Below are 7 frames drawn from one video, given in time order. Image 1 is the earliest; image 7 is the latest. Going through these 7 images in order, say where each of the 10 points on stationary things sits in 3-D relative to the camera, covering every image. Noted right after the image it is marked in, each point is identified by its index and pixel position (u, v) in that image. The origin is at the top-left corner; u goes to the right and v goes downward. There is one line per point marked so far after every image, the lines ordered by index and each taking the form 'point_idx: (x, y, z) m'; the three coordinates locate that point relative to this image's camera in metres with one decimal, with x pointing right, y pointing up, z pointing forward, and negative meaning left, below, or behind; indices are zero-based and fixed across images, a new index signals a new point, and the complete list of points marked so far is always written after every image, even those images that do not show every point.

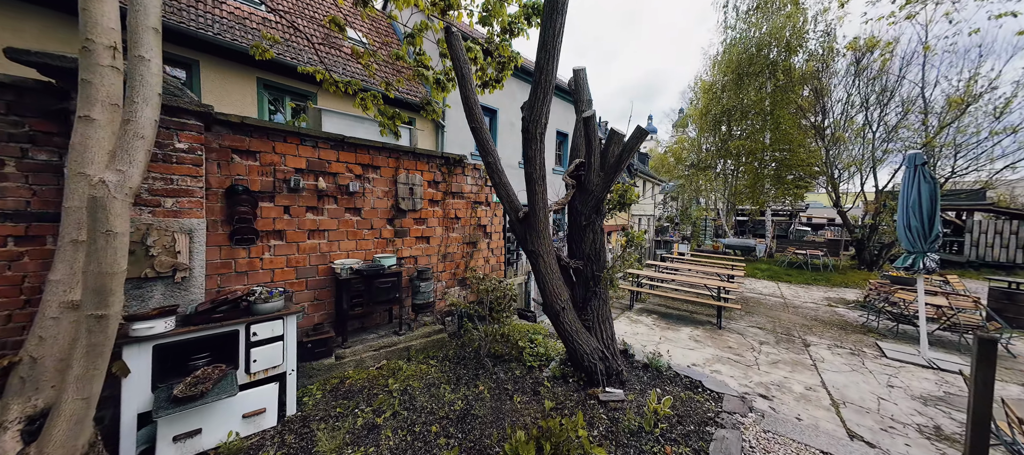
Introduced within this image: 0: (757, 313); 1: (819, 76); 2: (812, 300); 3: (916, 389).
0: (+5.0, -1.7, +6.7) m
1: (+11.1, +5.5, +11.9) m
2: (+7.2, -1.8, +8.0) m
3: (+4.8, -1.9, +3.9) m
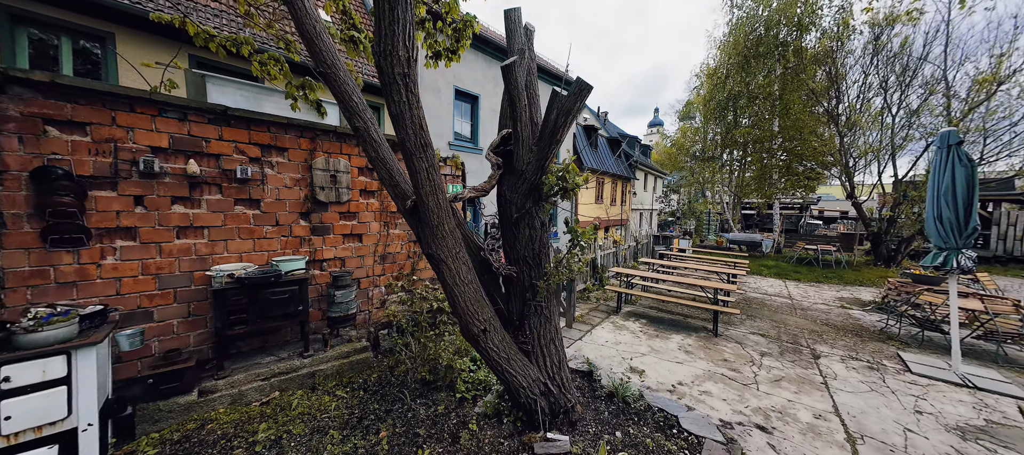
0: (+4.5, -1.6, +6.0) m
1: (+10.7, +5.7, +11.0) m
2: (+6.8, -1.6, +7.3) m
3: (+4.3, -1.9, +3.3) m
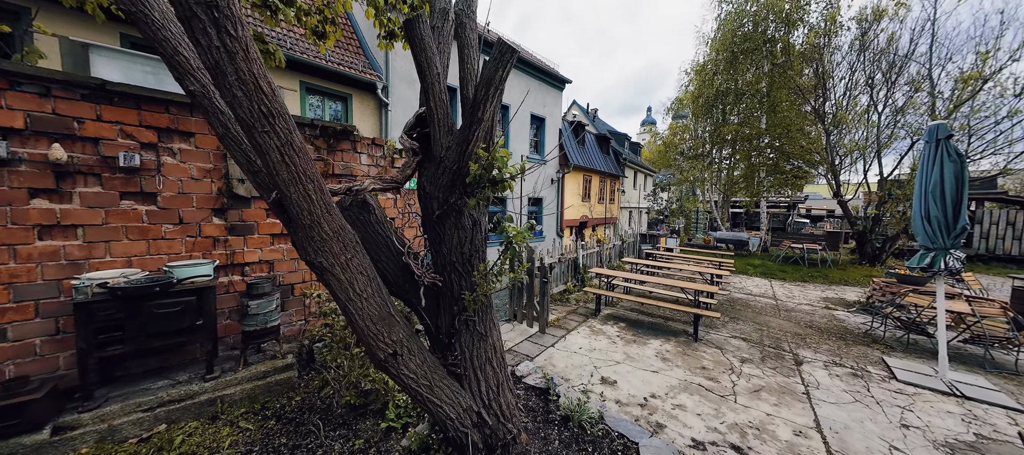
0: (+4.1, -1.6, +5.8) m
1: (+10.2, +5.8, +10.9) m
2: (+6.3, -1.6, +7.1) m
3: (+3.9, -1.9, +3.0) m
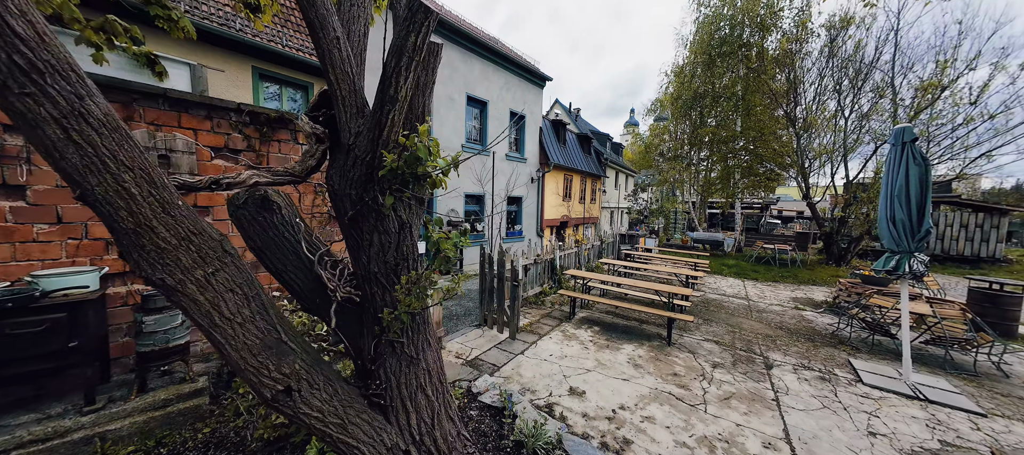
0: (+3.6, -1.6, +5.8) m
1: (+9.5, +5.8, +11.1) m
2: (+5.8, -1.6, +7.2) m
3: (+3.5, -1.9, +3.0) m
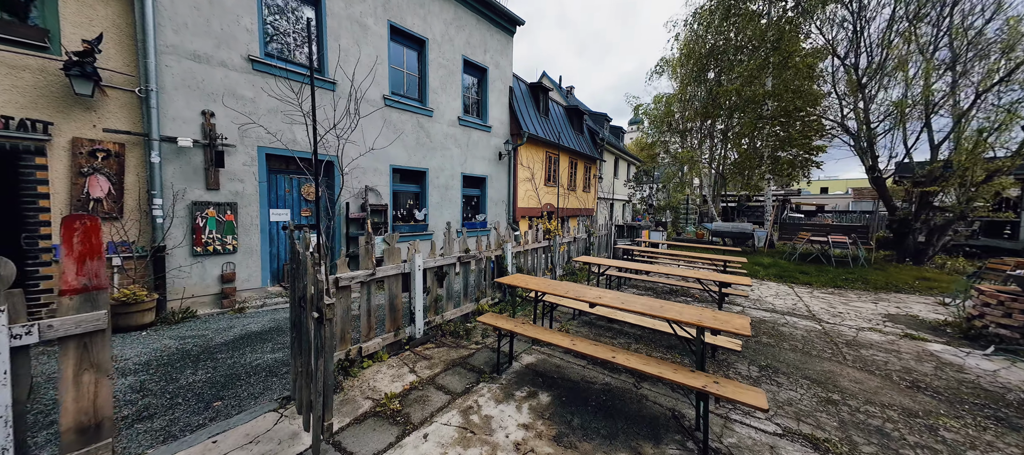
0: (+2.5, -1.3, +3.0) m
1: (+8.3, +6.1, +8.3) m
2: (+4.7, -1.3, +4.4) m
3: (+2.4, -1.6, +0.2) m
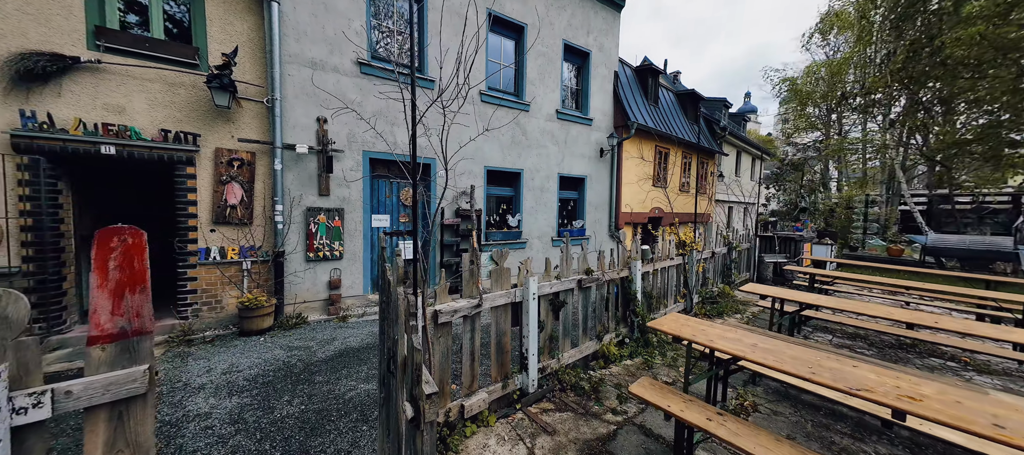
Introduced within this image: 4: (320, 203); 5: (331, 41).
0: (+3.3, -1.5, +1.3) m
1: (+10.6, +5.8, +4.9) m
2: (+5.8, -1.5, +2.0) m
3: (+2.6, -1.7, -1.4) m
4: (-2.6, +0.3, +4.5) m
5: (-2.5, +2.5, +4.5) m
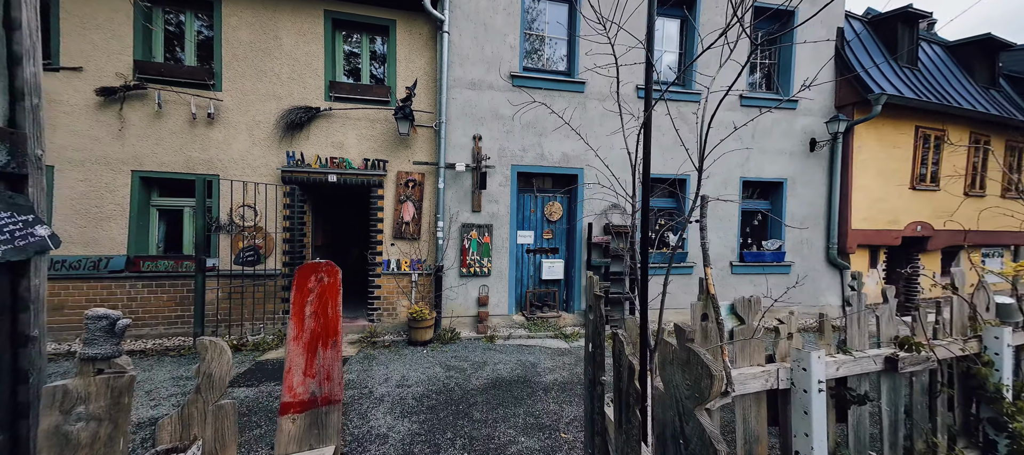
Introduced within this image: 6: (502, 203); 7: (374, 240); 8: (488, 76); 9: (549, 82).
0: (+3.8, -1.7, -1.0) m
1: (+12.0, +5.4, -0.2) m
2: (+6.4, -1.7, -1.2) m
3: (+2.1, -1.8, -3.1) m
4: (-0.4, +0.1, +4.4) m
5: (-0.2, +2.3, +4.4) m
6: (0.0, +0.3, +4.4) m
7: (-1.8, -0.2, +4.3) m
8: (-0.2, +2.0, +4.4) m
9: (+0.6, +2.0, +4.5) m
